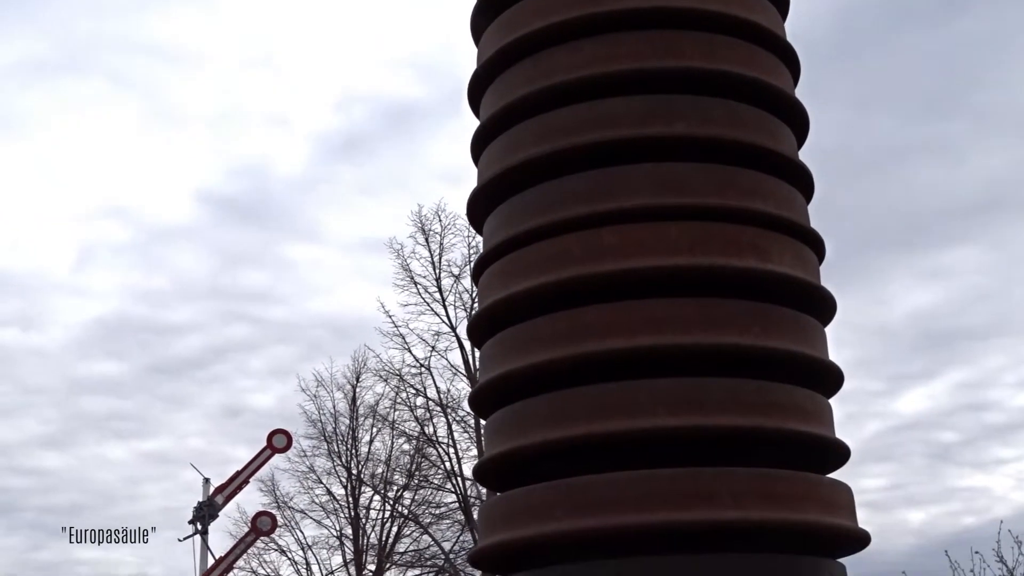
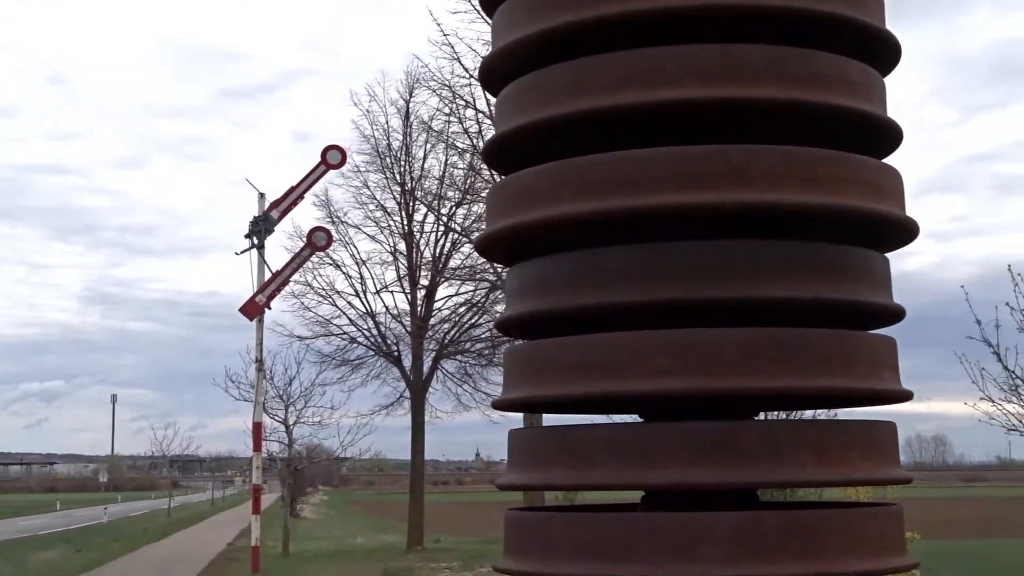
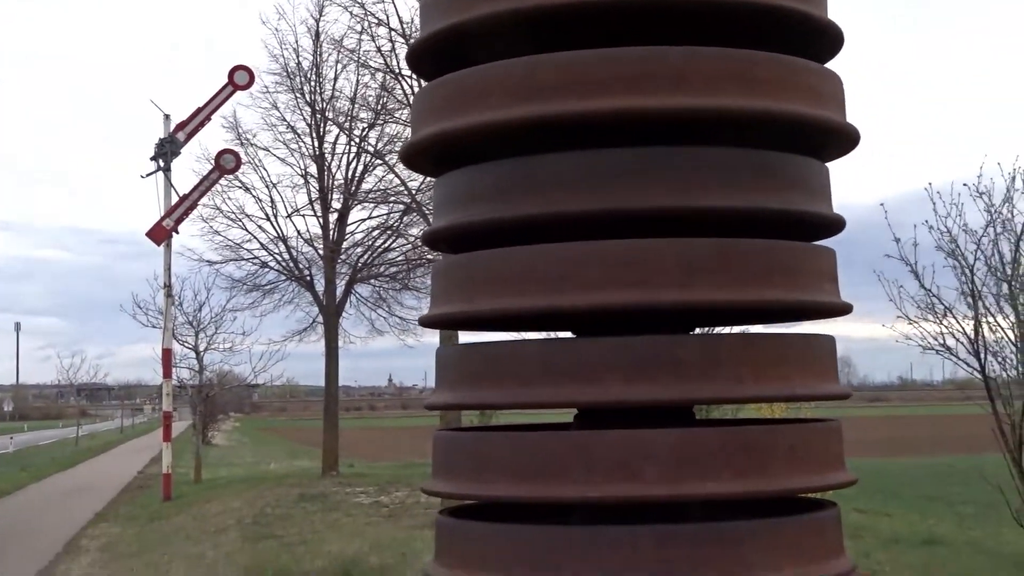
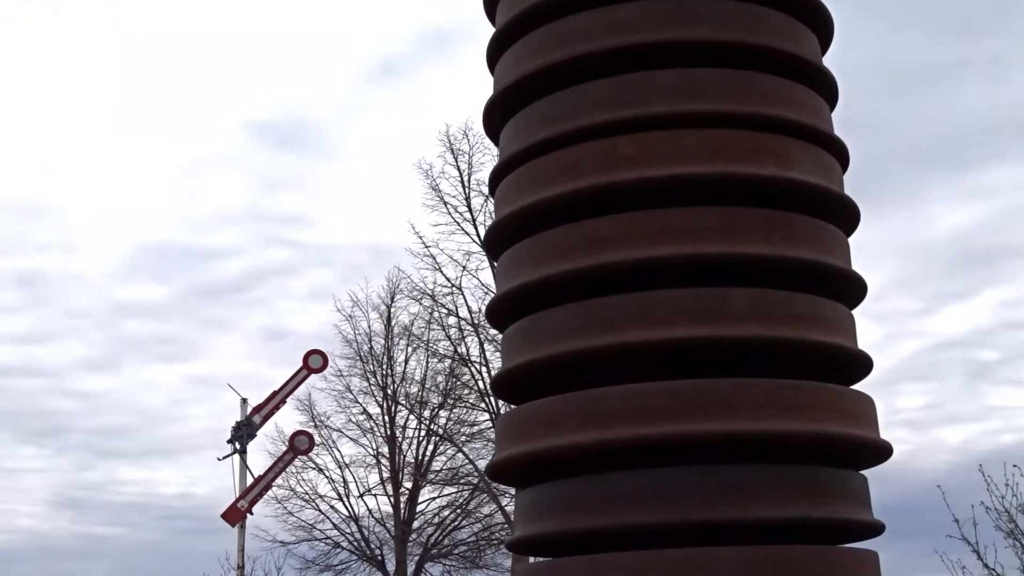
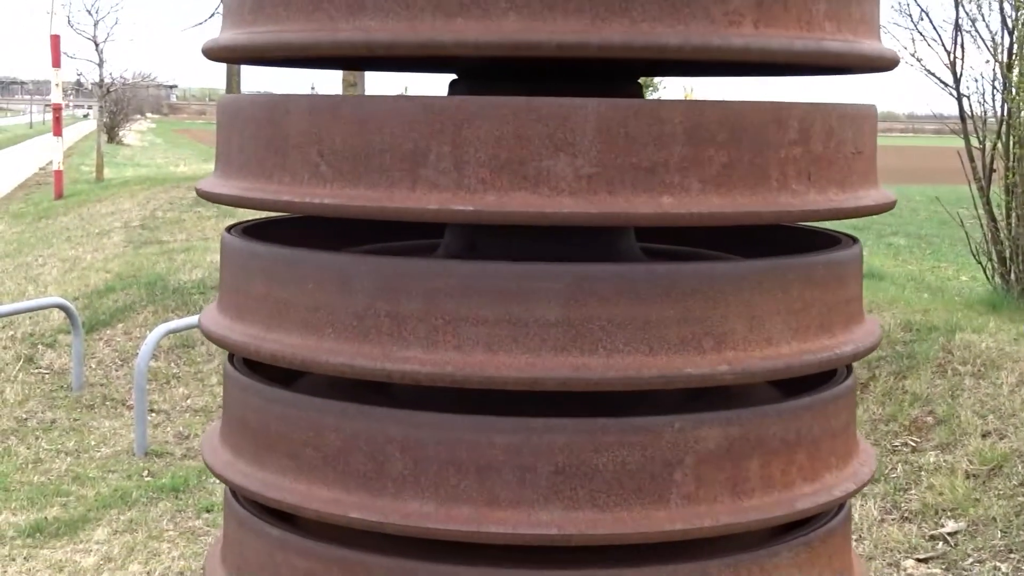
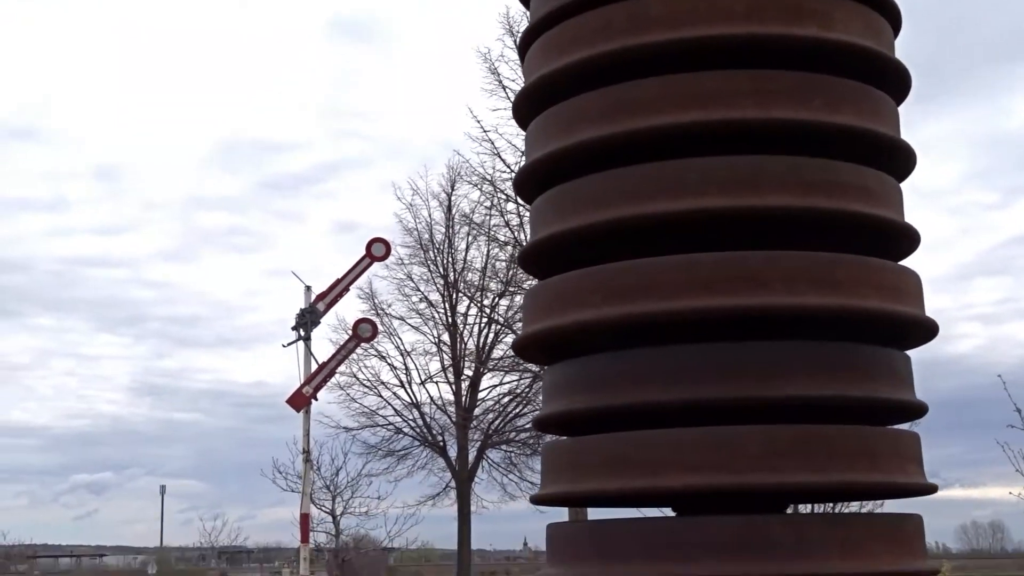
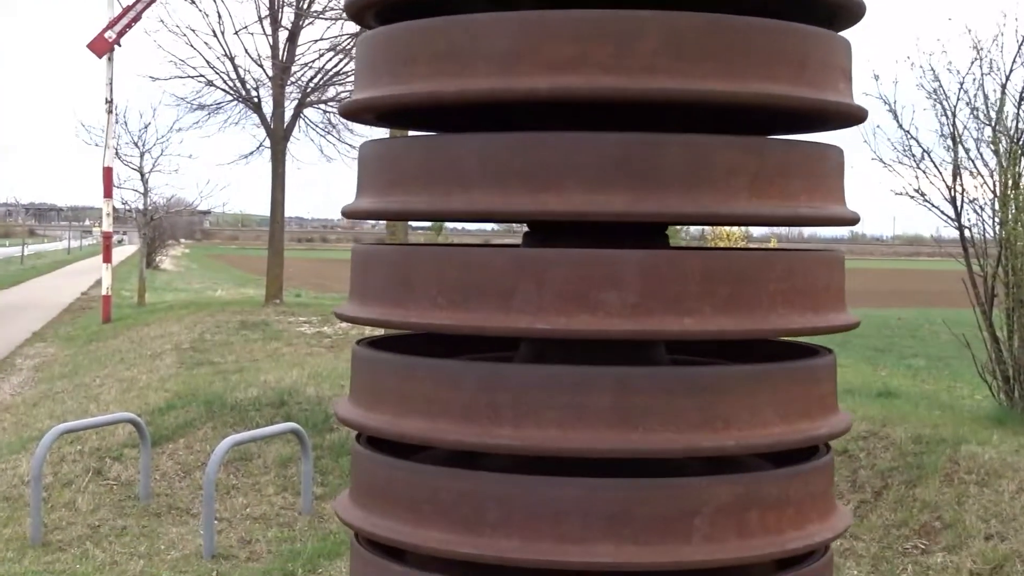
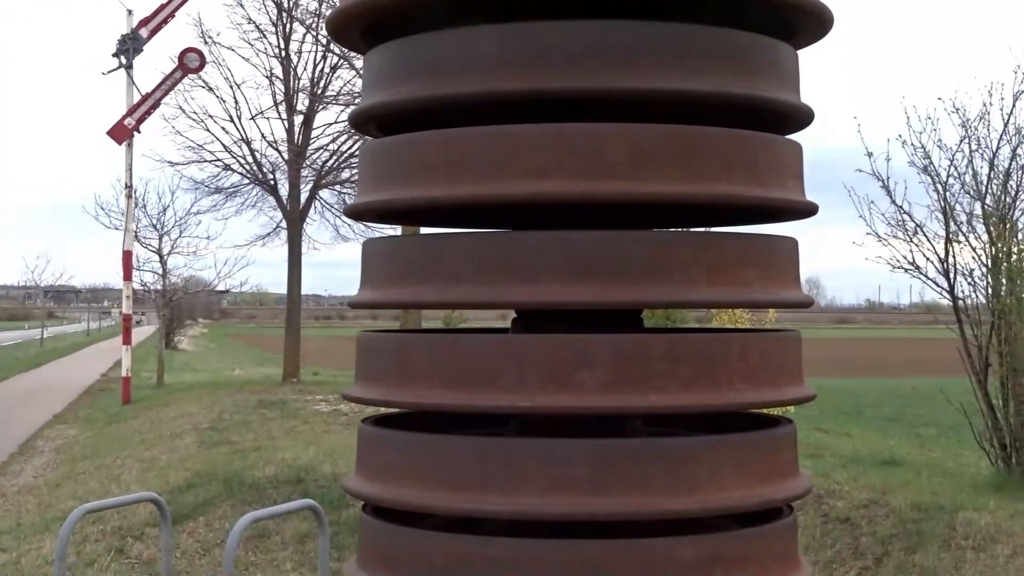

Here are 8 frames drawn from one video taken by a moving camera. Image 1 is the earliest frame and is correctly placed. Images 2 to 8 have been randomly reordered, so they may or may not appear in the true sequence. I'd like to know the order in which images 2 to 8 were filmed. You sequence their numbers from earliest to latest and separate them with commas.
4, 6, 2, 3, 8, 7, 5
